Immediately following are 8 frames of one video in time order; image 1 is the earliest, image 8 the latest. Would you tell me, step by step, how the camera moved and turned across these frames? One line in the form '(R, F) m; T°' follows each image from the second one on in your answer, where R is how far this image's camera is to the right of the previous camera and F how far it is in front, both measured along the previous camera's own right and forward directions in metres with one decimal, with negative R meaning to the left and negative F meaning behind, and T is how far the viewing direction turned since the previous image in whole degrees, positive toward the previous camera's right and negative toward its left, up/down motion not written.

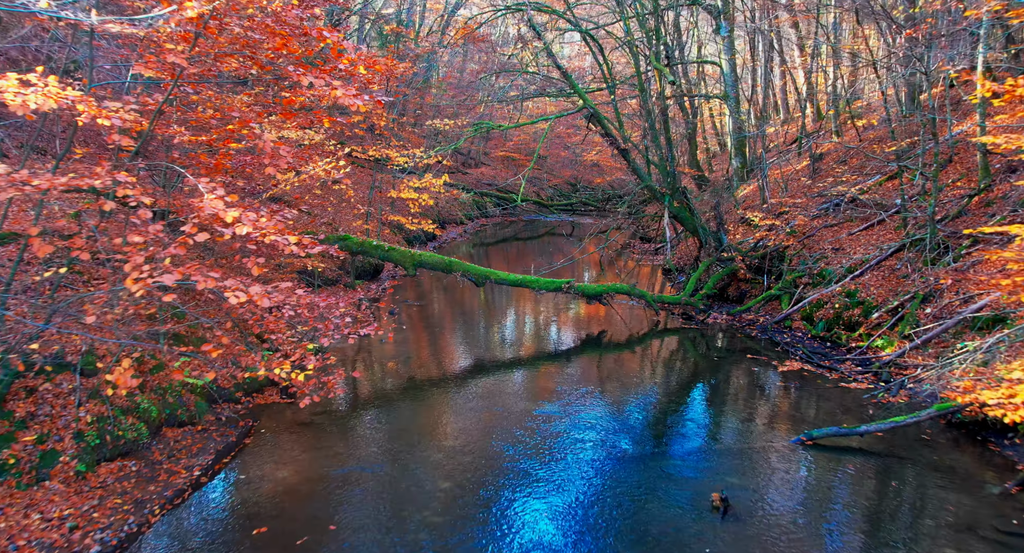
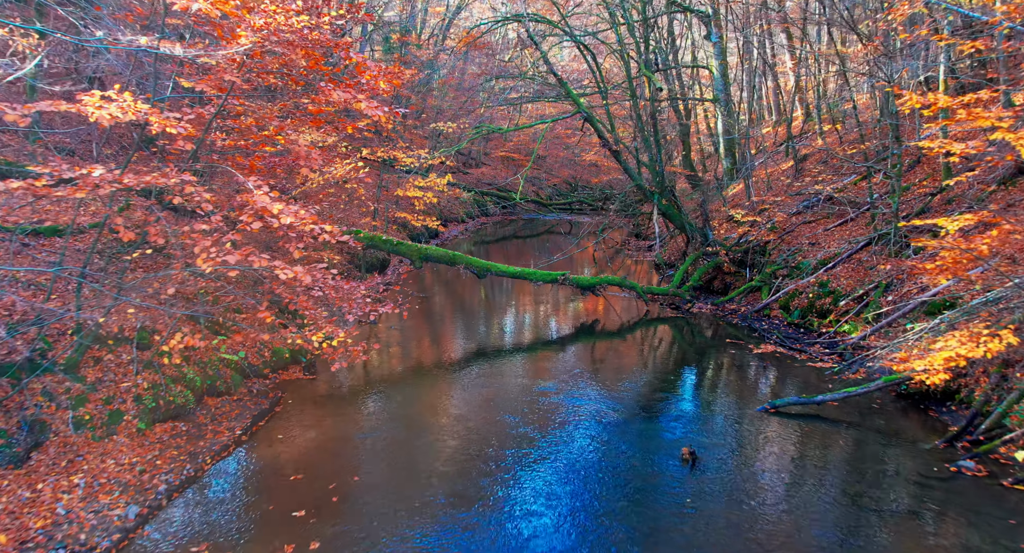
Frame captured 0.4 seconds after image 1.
(0.0, -1.4) m; 0°
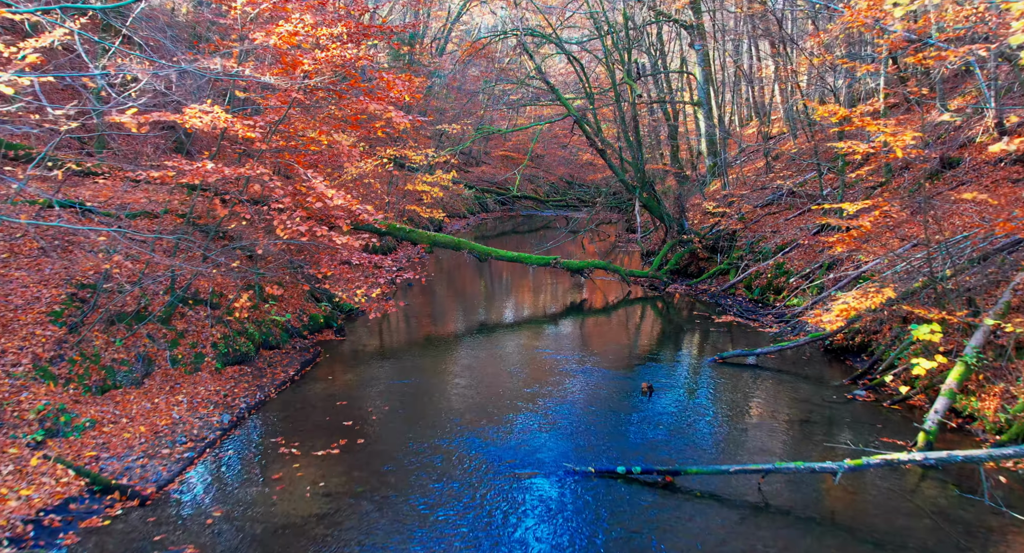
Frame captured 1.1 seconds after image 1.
(0.0, -2.8) m; 0°
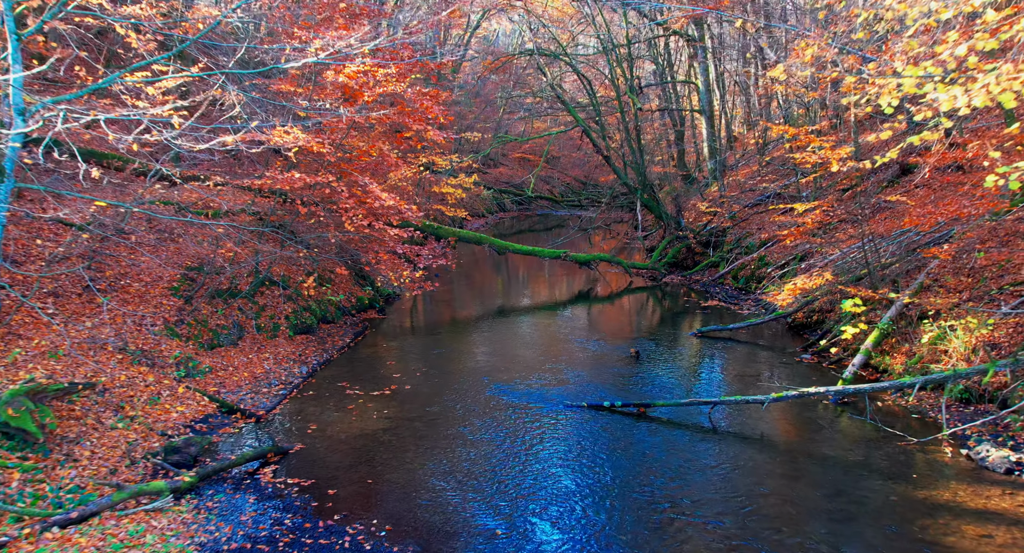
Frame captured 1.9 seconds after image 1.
(+0.1, -3.1) m; -1°
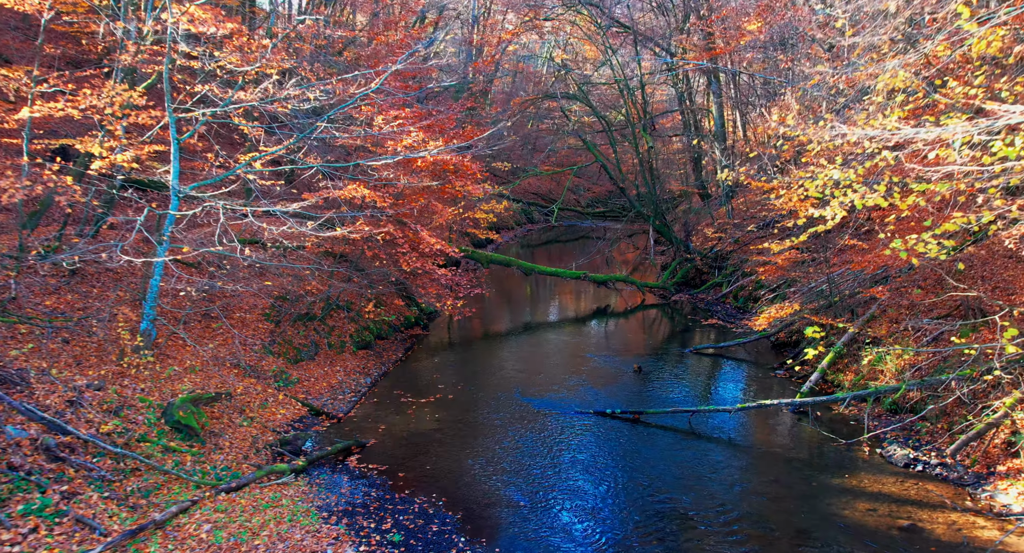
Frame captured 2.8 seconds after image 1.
(+0.1, -3.3) m; -2°
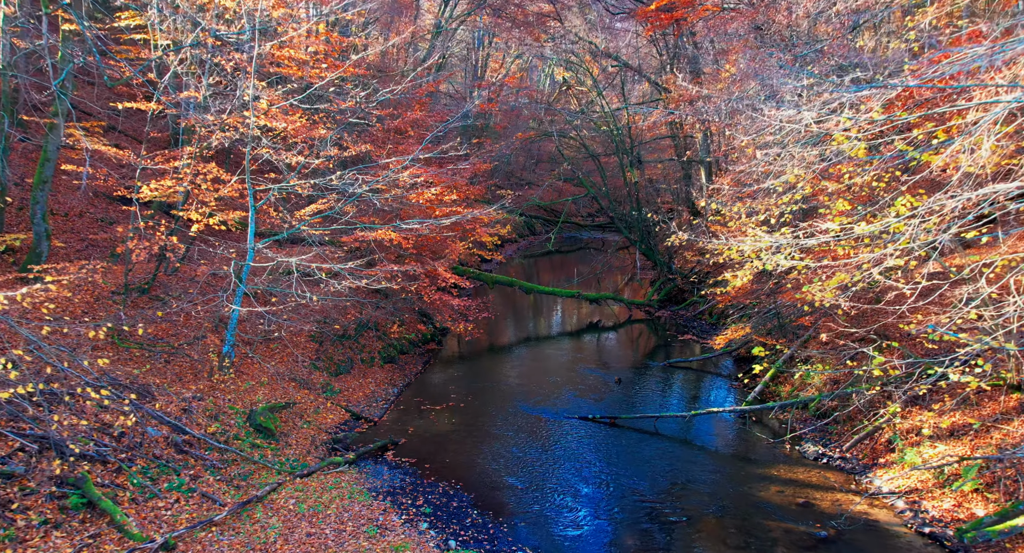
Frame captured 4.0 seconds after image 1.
(+0.1, -3.7) m; 0°
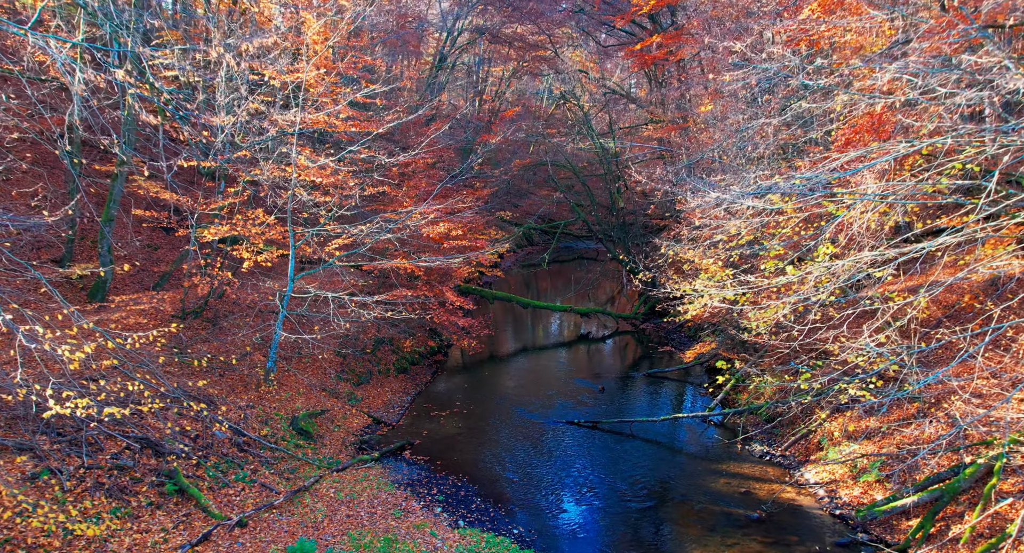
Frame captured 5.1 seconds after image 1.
(0.0, -3.3) m; 0°
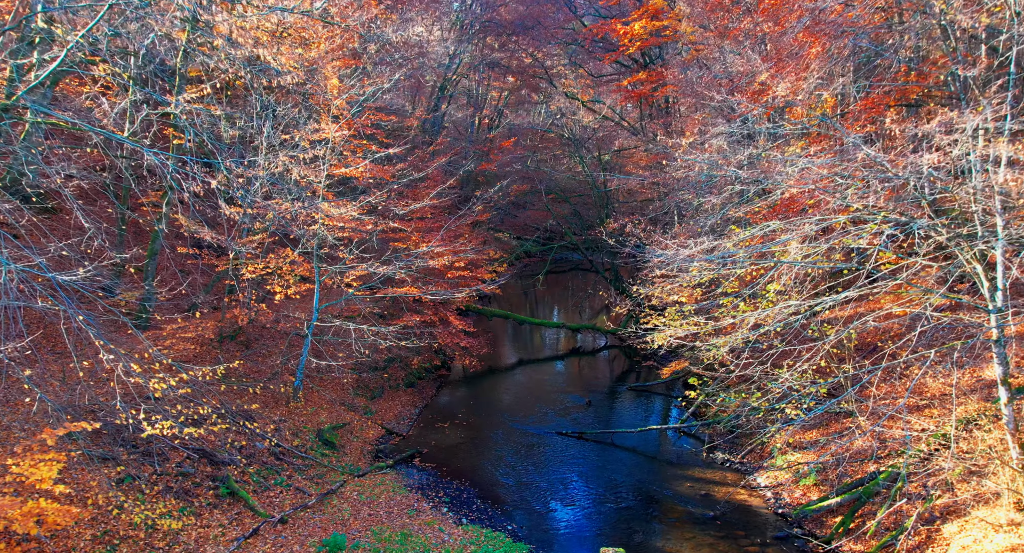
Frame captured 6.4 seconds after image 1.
(+0.1, -3.1) m; 0°
